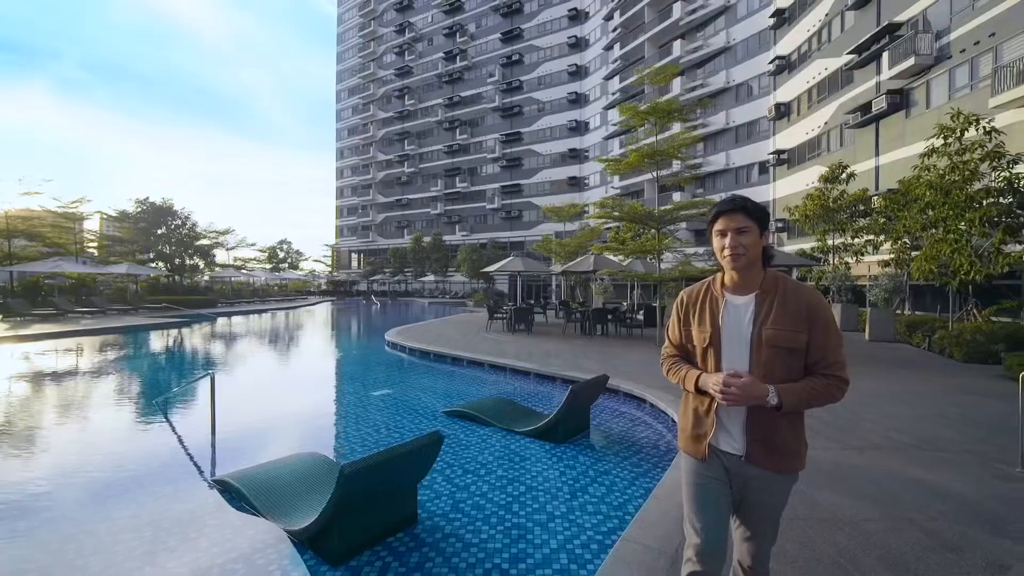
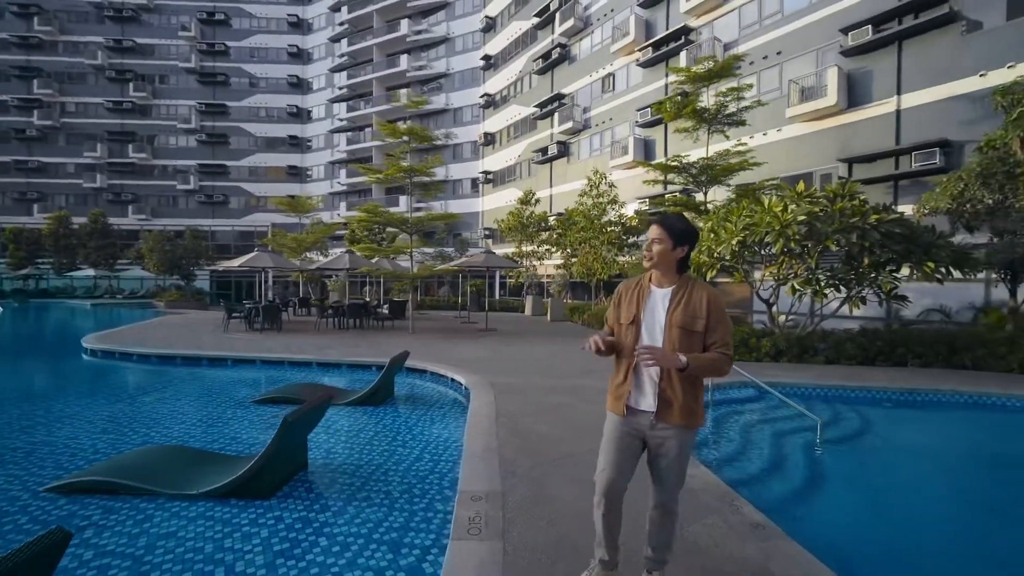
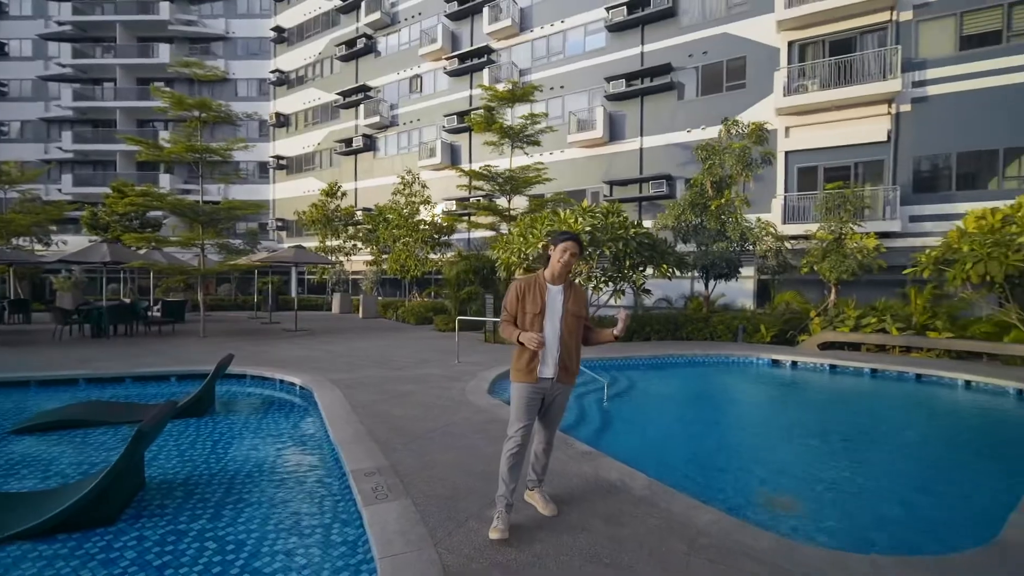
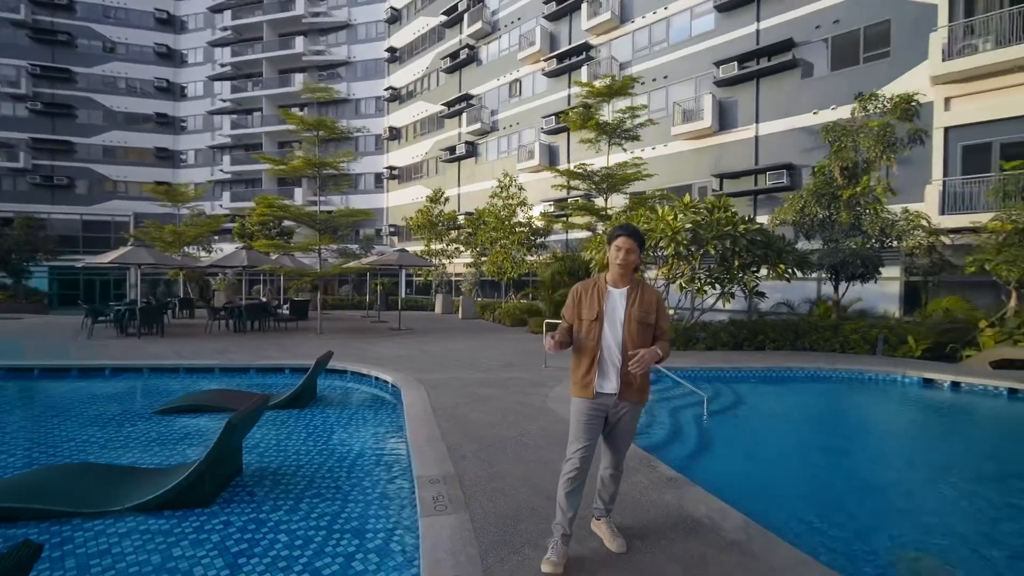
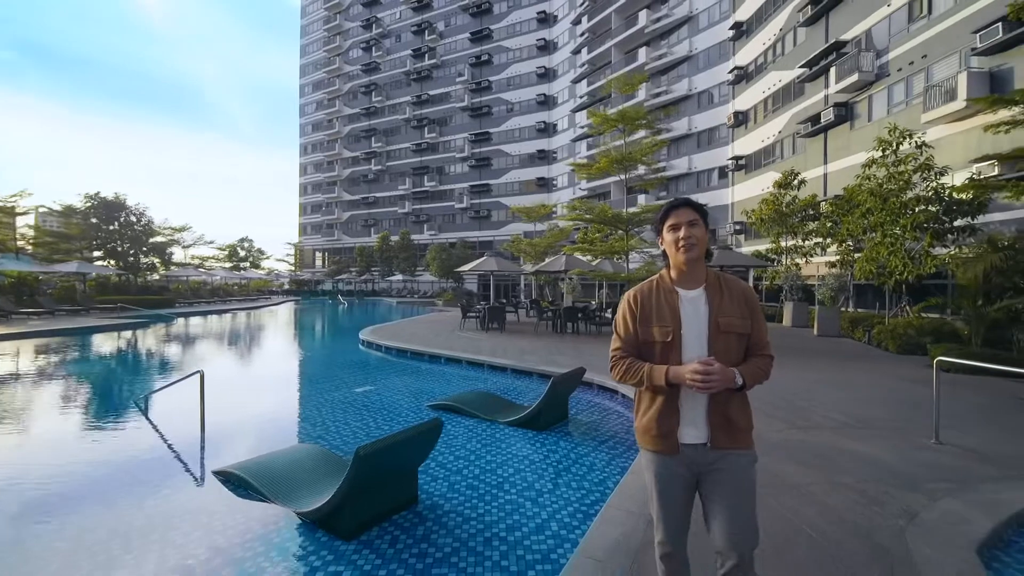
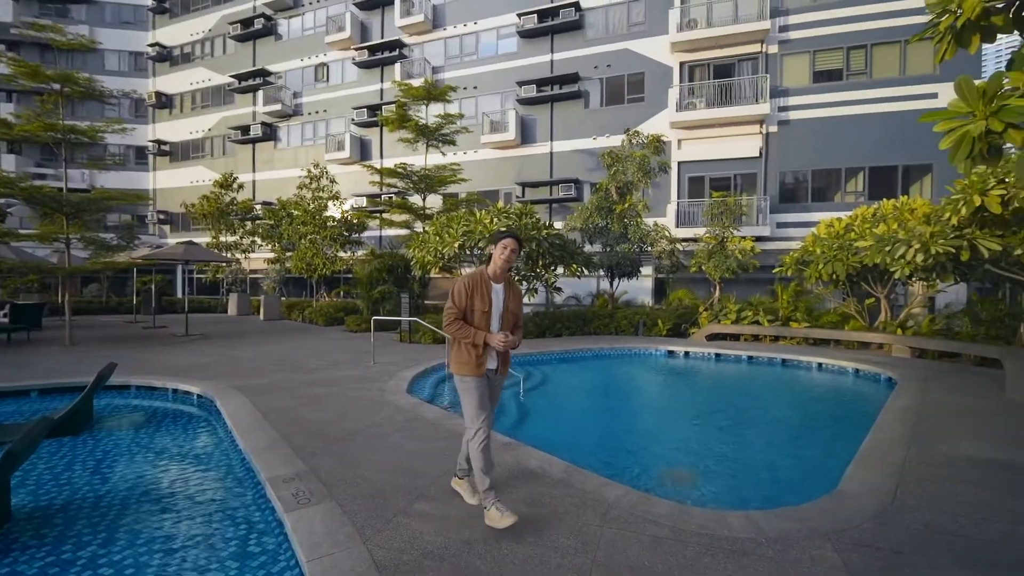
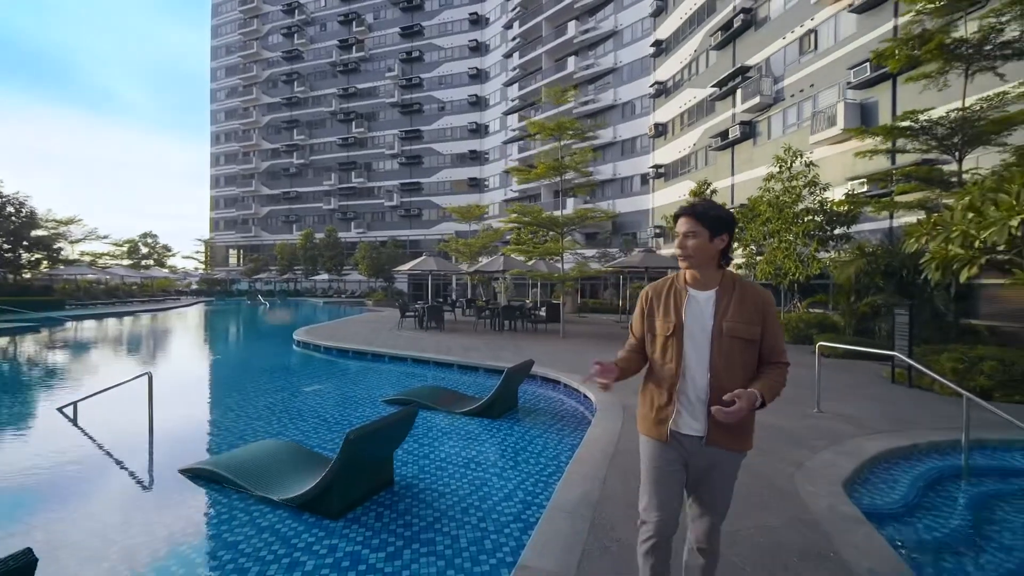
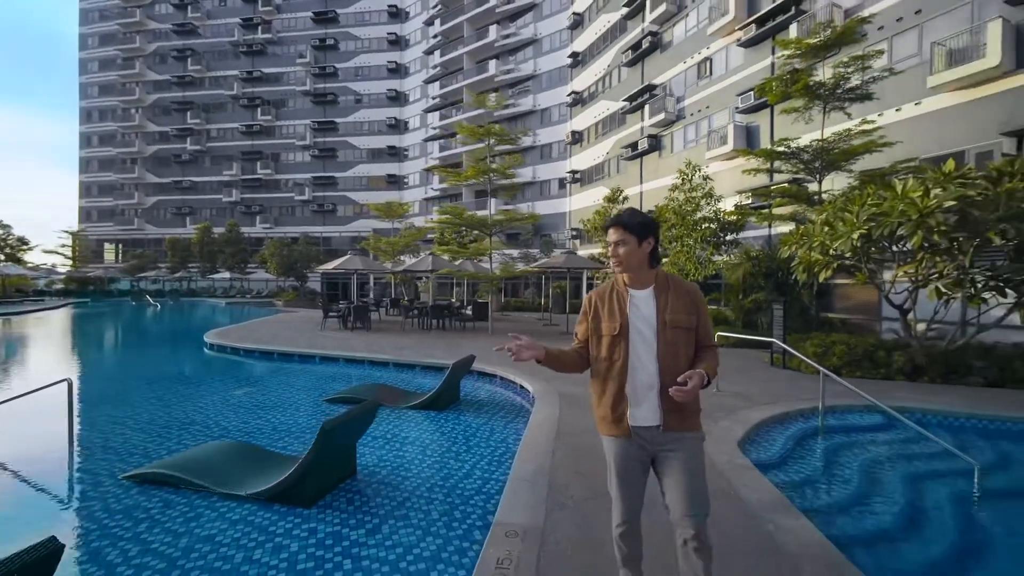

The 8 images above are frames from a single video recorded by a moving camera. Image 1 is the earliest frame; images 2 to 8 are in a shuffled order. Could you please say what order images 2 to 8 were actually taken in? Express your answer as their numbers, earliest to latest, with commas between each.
5, 7, 8, 2, 4, 3, 6
